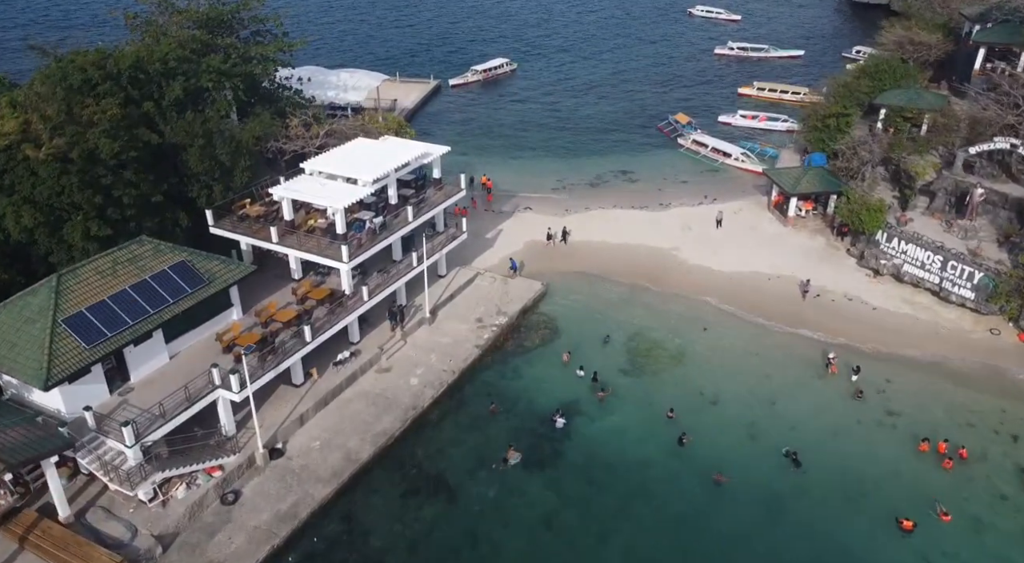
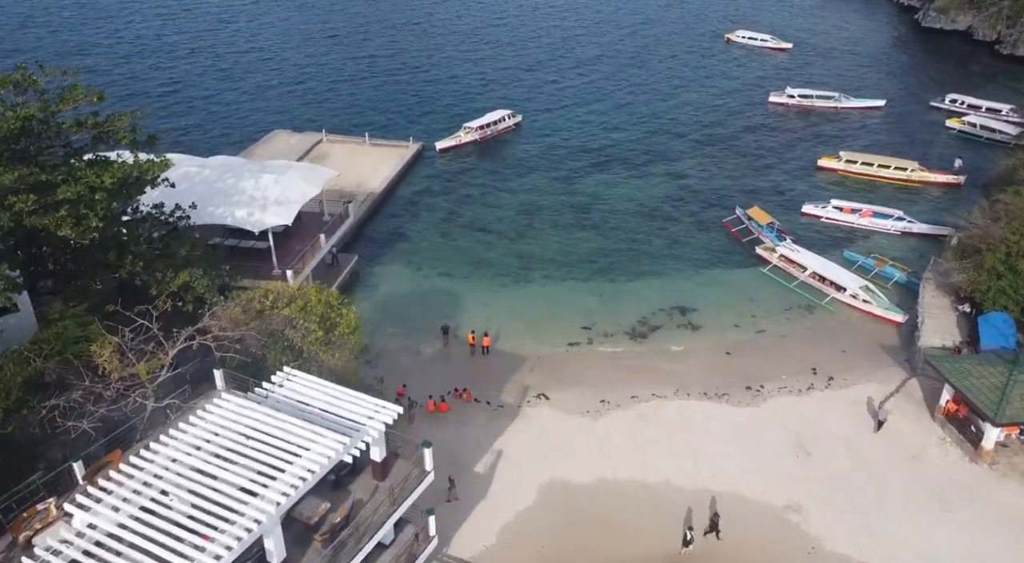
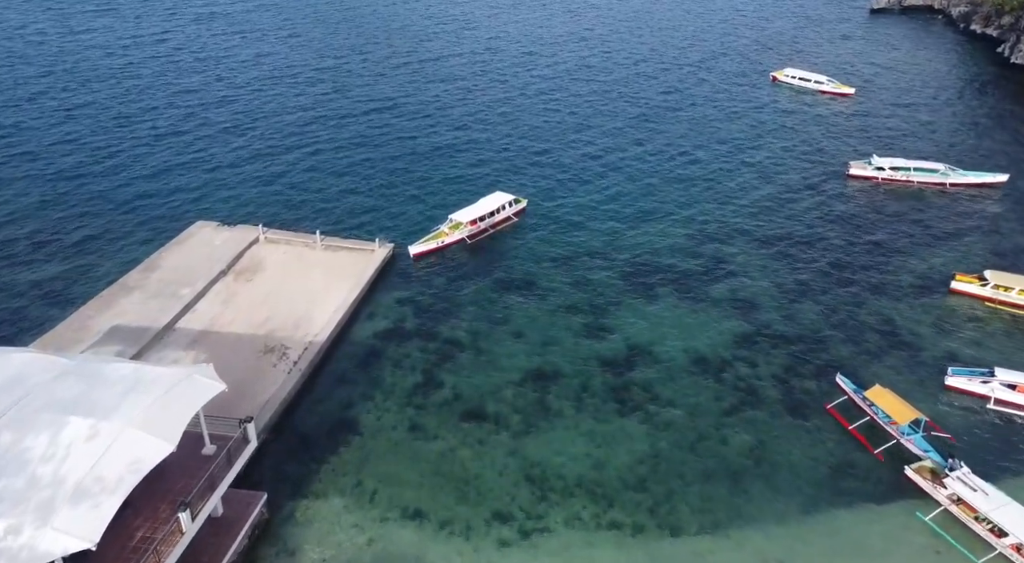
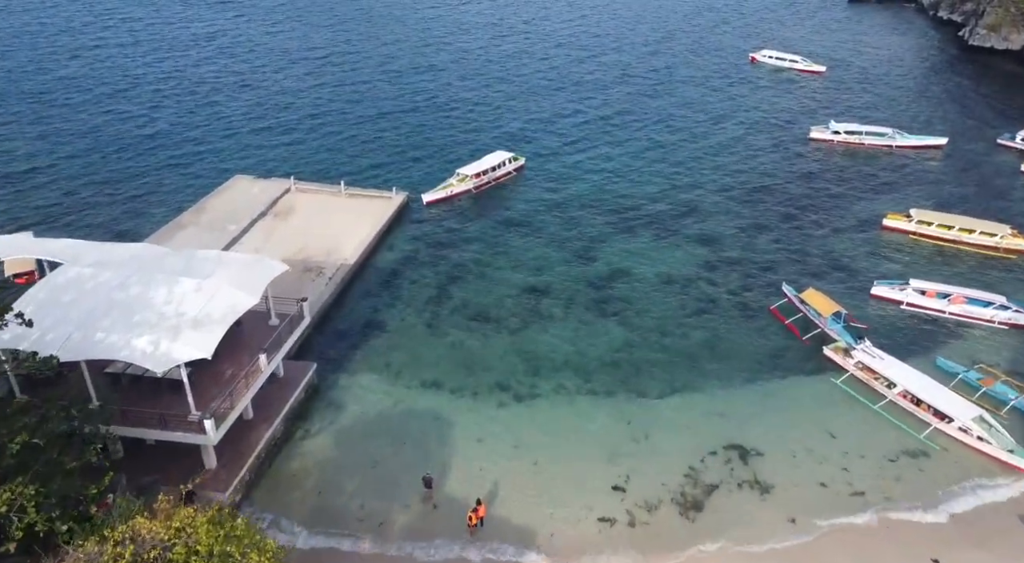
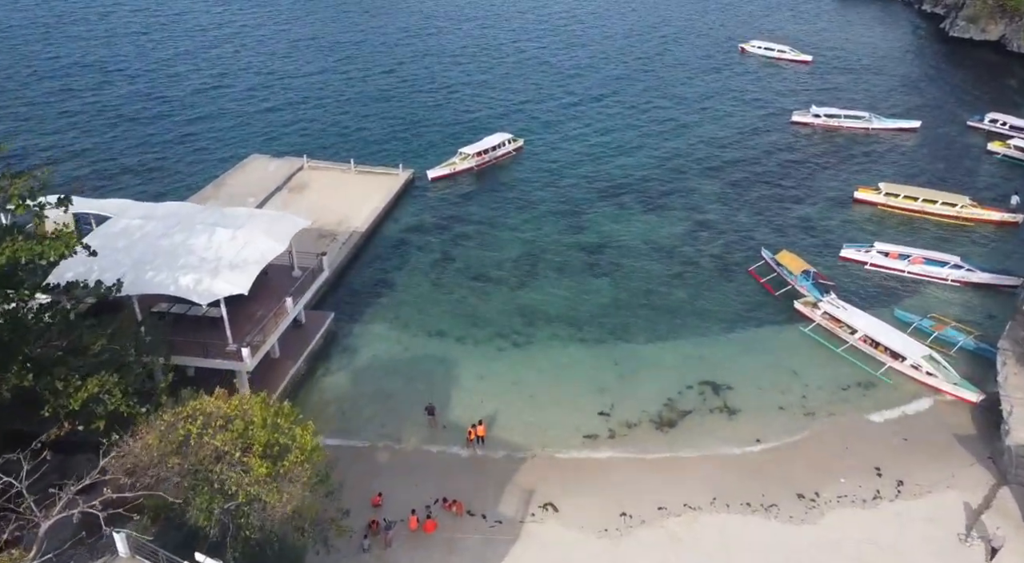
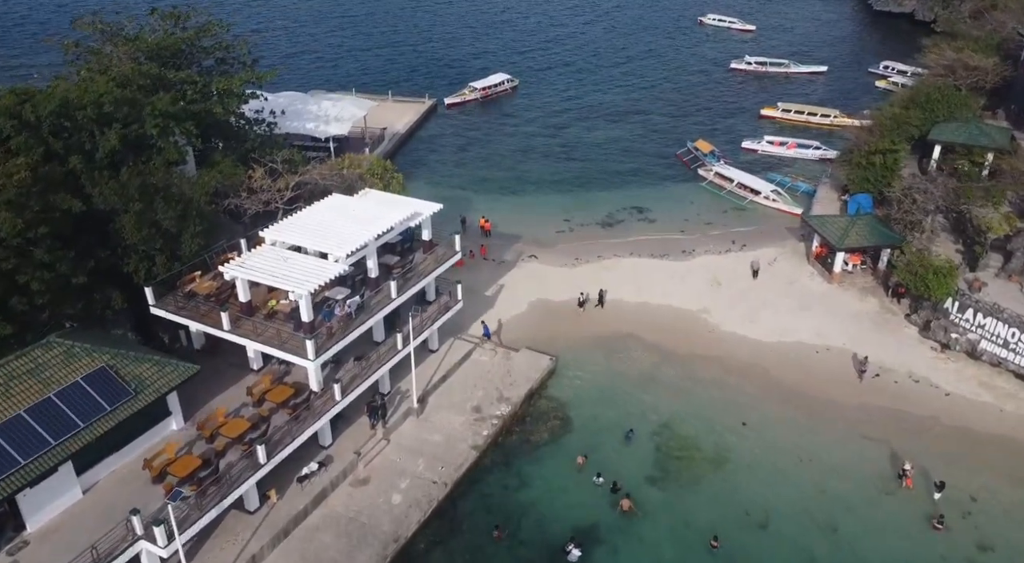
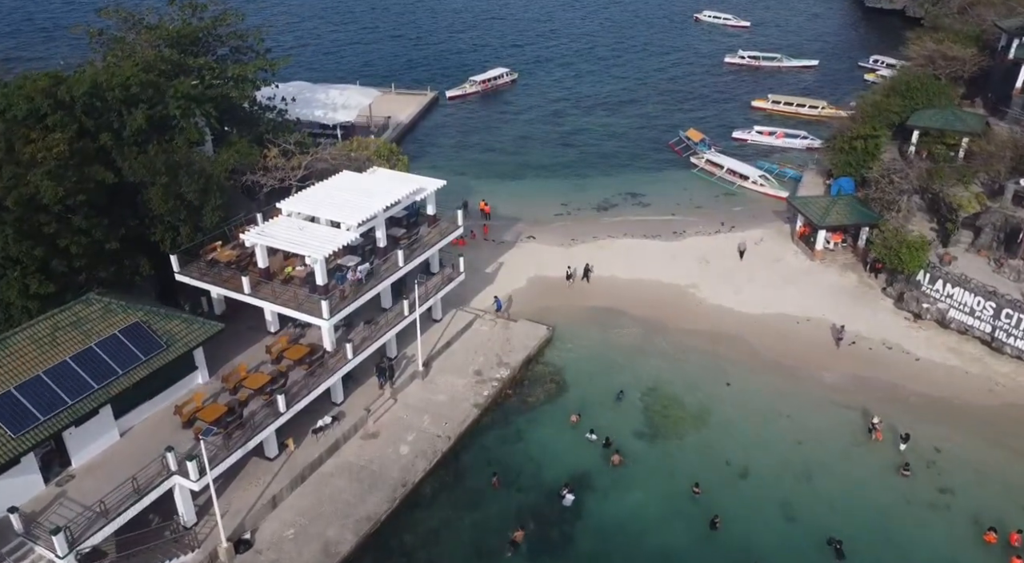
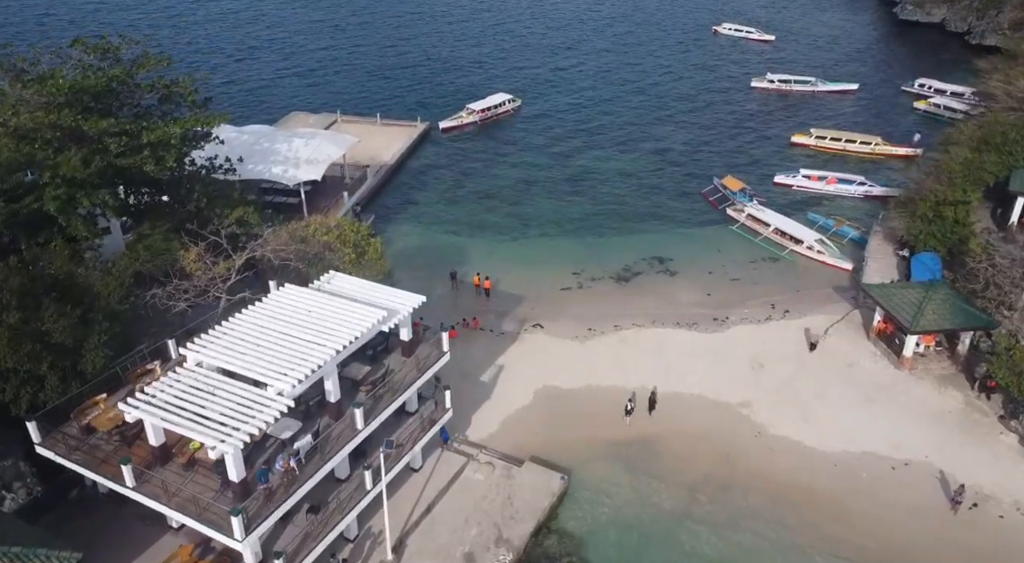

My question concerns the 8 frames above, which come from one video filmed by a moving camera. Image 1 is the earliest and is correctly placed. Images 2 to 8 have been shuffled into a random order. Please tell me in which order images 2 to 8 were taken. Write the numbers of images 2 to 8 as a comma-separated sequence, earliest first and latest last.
7, 6, 8, 2, 5, 4, 3
